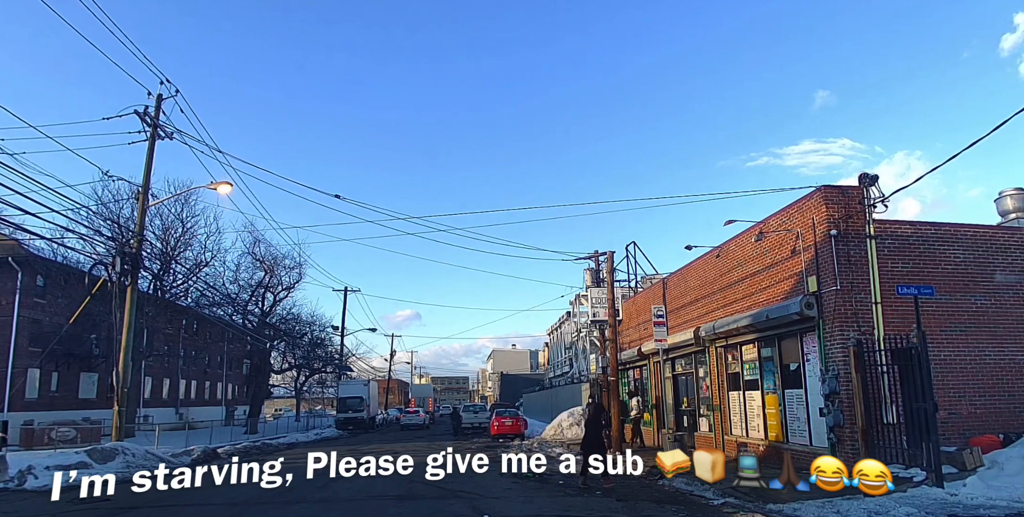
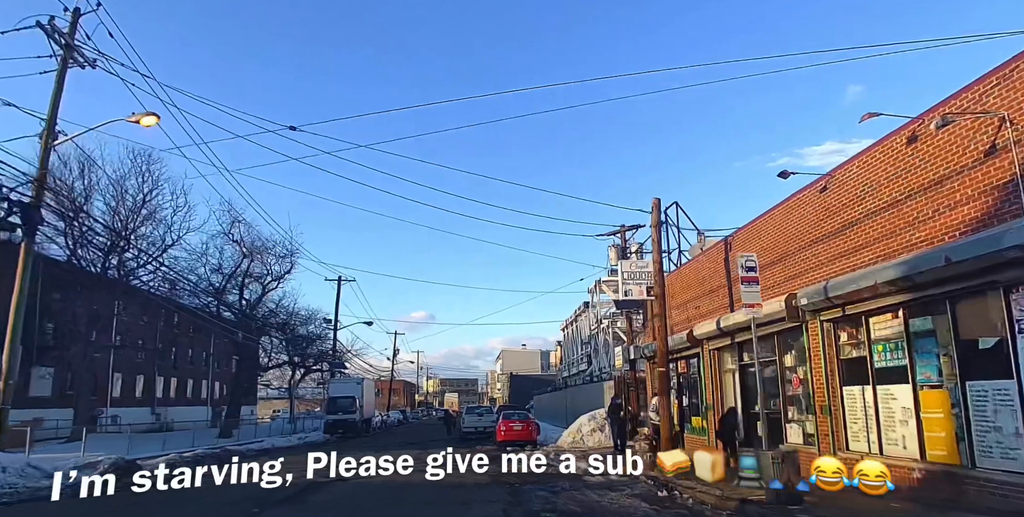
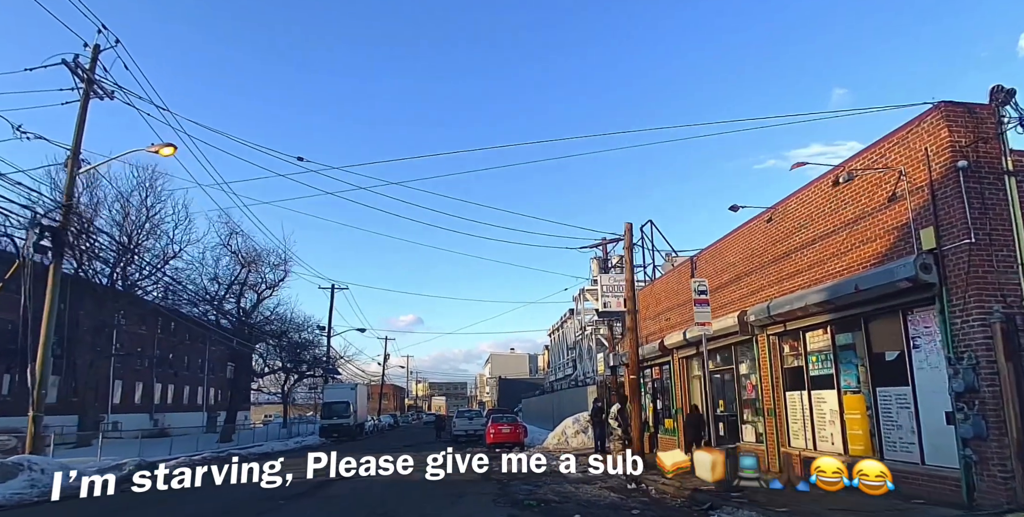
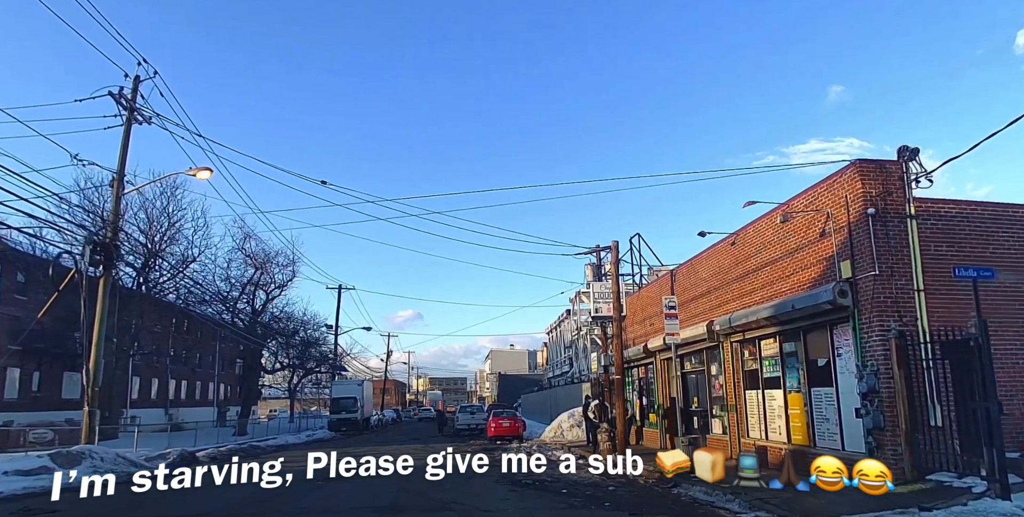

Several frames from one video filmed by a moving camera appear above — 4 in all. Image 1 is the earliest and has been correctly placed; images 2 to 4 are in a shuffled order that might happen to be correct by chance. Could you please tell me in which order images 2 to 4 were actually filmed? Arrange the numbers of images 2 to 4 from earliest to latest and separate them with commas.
4, 3, 2
